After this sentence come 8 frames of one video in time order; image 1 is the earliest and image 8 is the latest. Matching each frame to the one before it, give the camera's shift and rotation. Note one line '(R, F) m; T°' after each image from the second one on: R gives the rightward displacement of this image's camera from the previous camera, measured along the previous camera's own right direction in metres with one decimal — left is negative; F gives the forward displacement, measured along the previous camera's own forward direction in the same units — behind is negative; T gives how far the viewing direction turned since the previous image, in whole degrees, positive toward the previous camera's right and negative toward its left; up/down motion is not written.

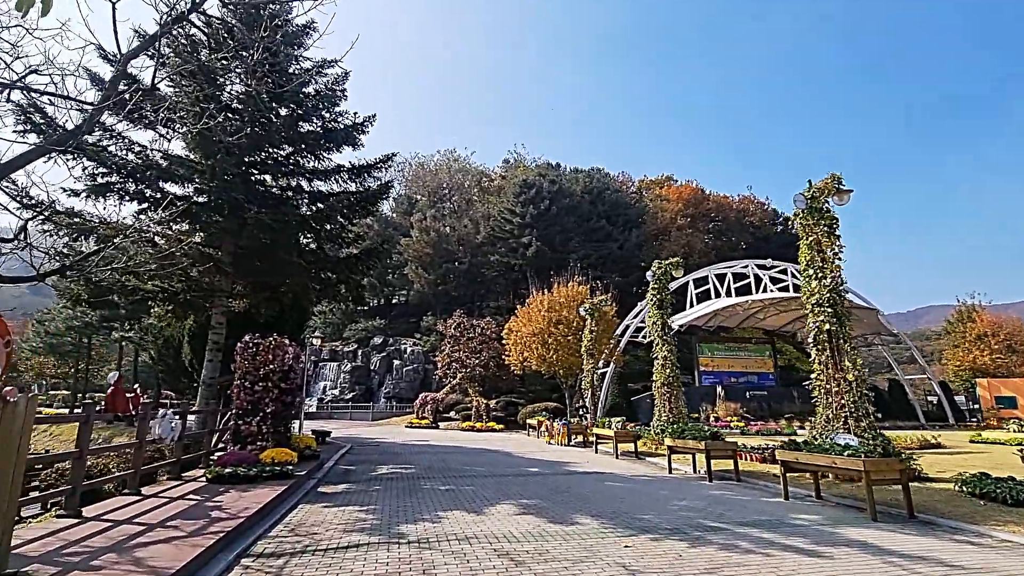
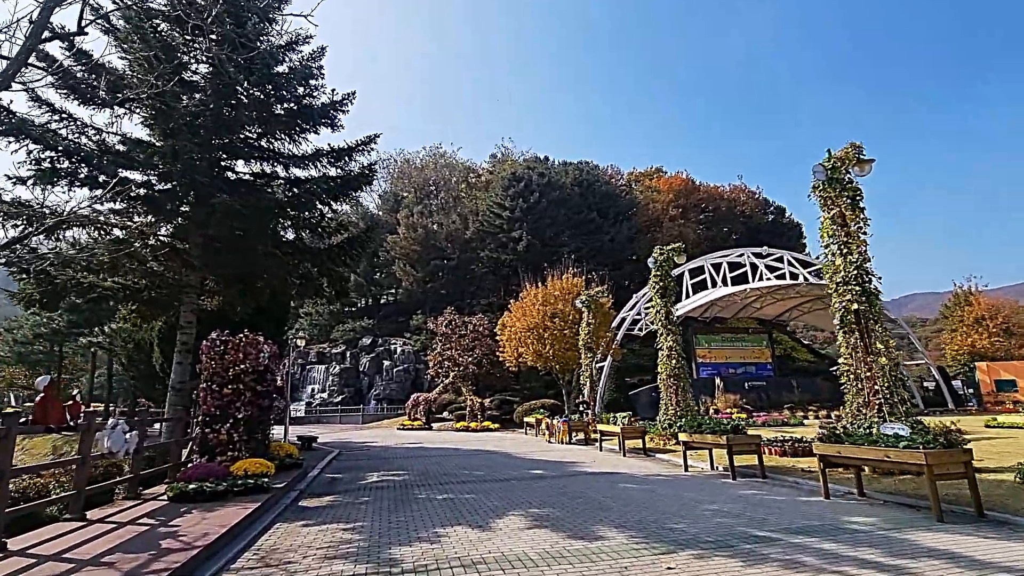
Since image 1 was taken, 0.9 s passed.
(-0.2, +1.0) m; +1°
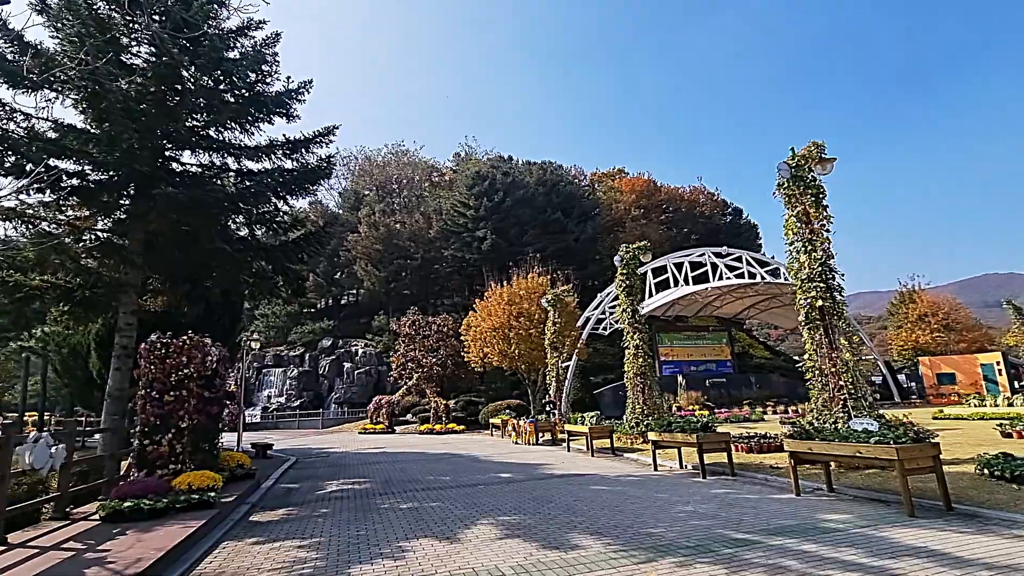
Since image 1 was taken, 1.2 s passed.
(-0.1, +0.4) m; +4°
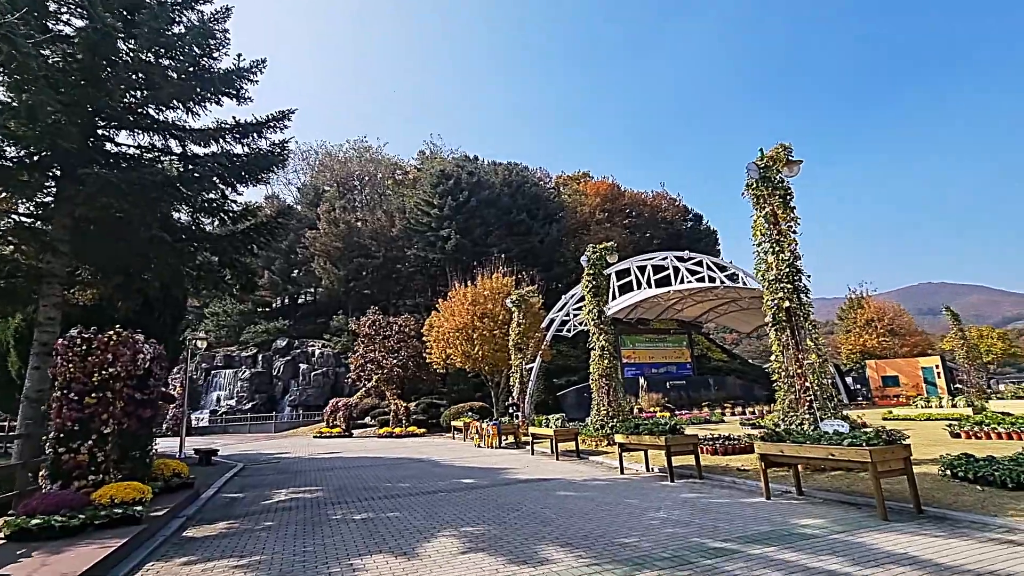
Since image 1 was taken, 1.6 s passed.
(0.0, +0.4) m; +4°
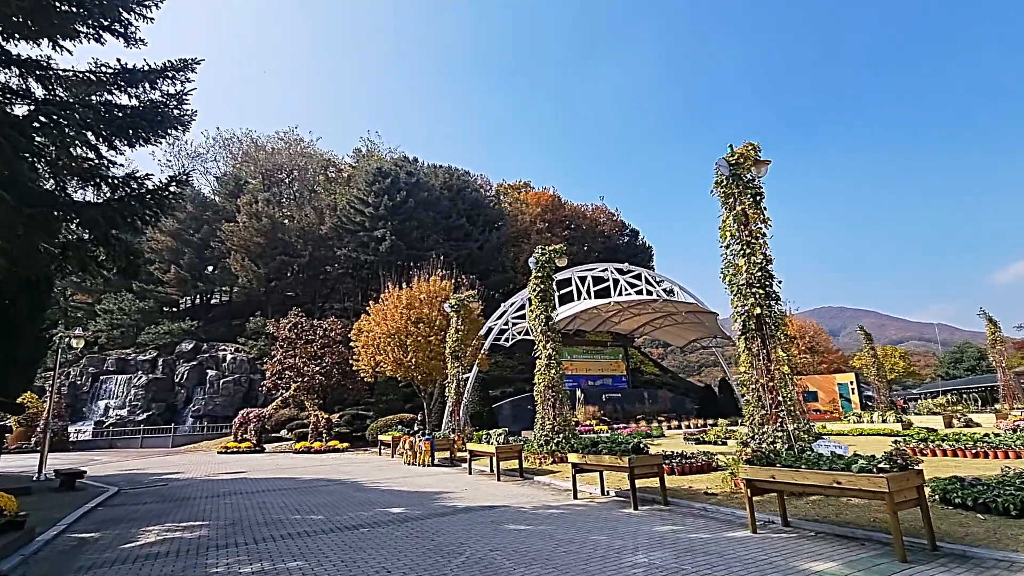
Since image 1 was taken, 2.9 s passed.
(-0.2, +1.4) m; +7°
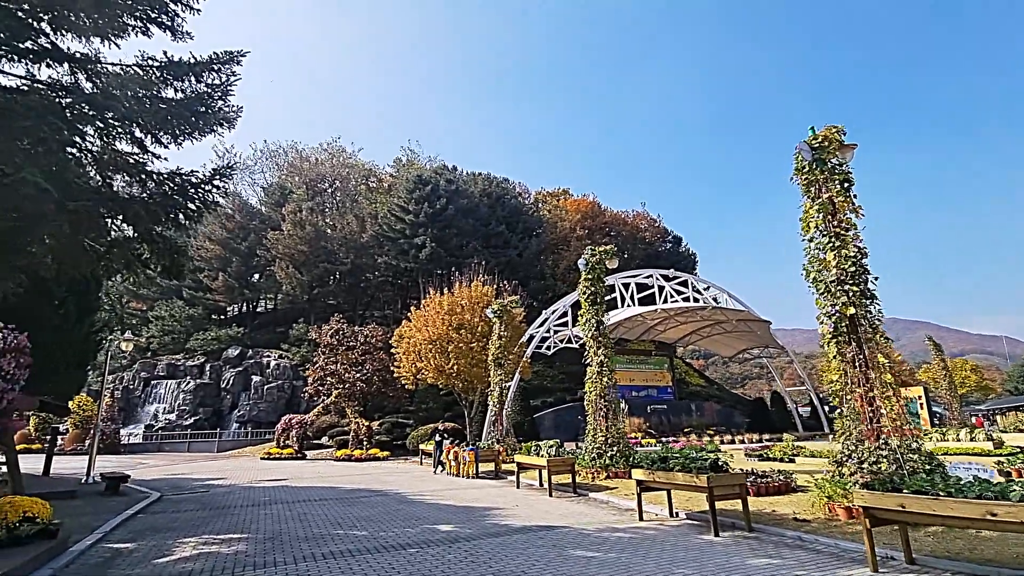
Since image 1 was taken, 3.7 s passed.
(-0.4, +0.8) m; -4°
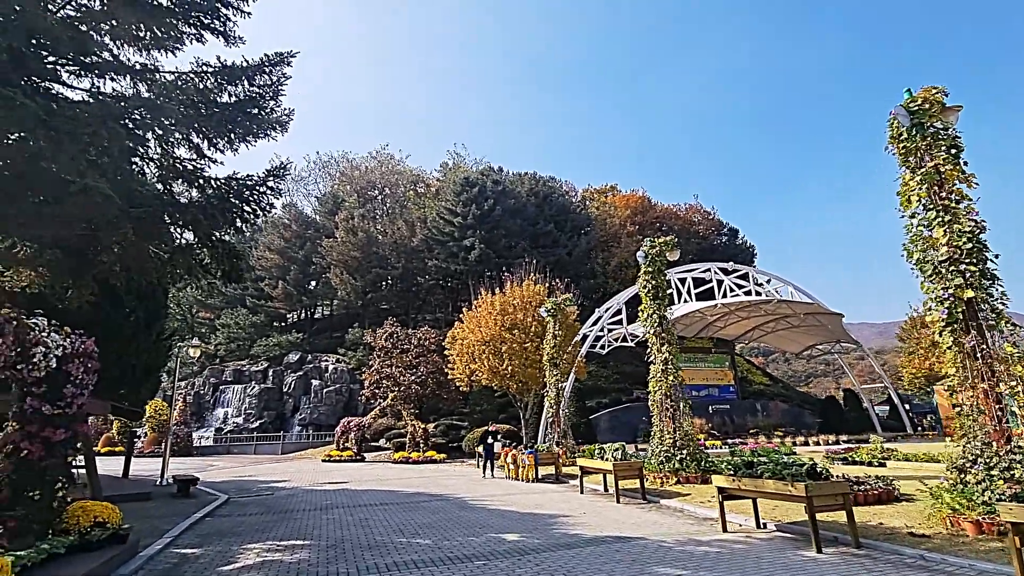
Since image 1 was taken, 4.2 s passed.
(-0.2, +0.5) m; -5°
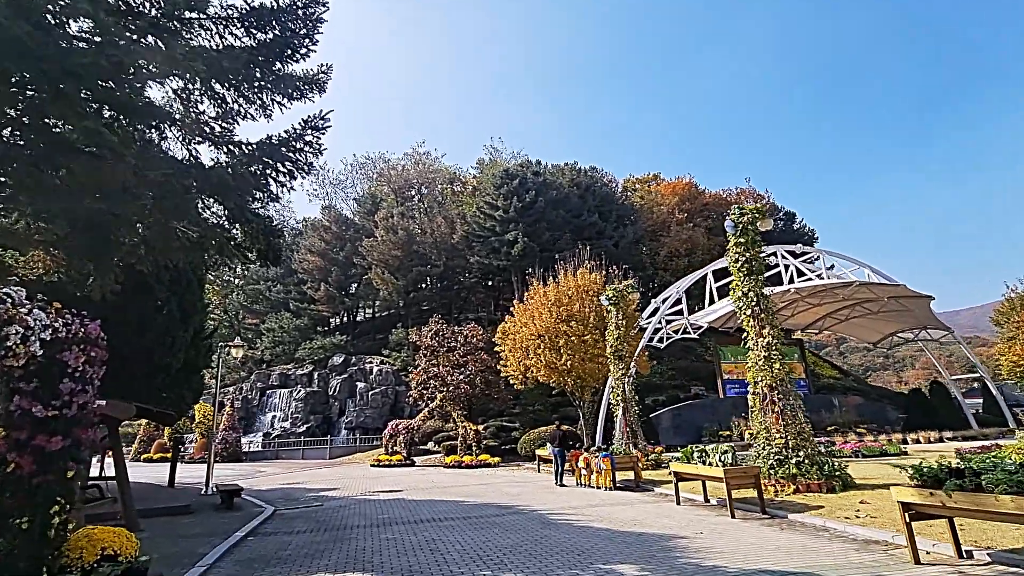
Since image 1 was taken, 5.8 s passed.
(-0.8, +1.7) m; -4°
